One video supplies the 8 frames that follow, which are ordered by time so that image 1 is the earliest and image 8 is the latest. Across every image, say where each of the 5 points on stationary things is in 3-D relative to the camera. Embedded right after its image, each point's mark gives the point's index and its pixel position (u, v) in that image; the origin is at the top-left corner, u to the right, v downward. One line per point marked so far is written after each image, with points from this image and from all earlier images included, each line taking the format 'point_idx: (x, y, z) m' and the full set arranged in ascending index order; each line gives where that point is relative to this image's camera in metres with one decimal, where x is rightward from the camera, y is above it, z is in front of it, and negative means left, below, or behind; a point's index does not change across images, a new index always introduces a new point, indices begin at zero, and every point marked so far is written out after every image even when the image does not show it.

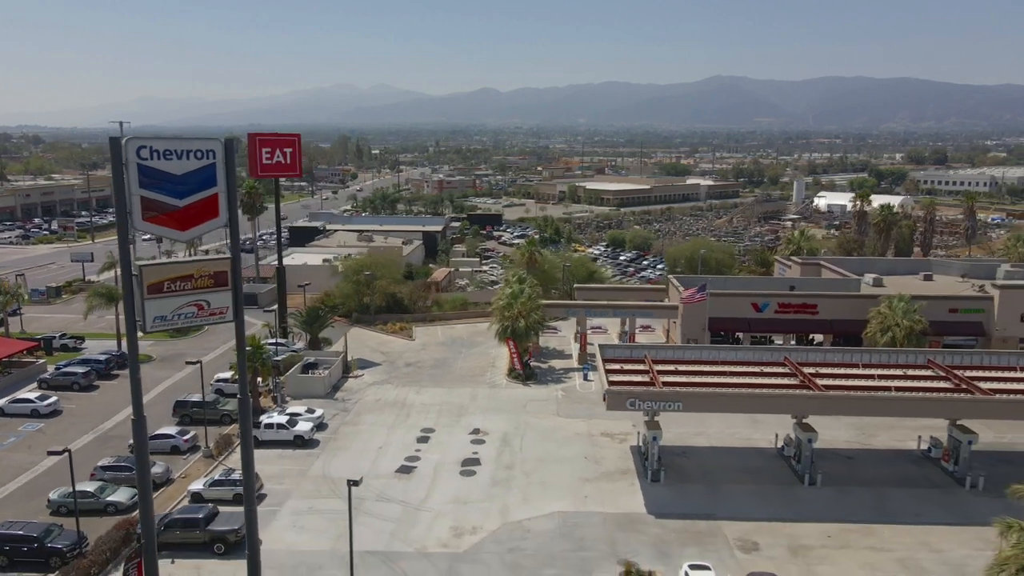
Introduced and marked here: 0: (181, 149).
0: (-7.5, +3.1, +16.3) m
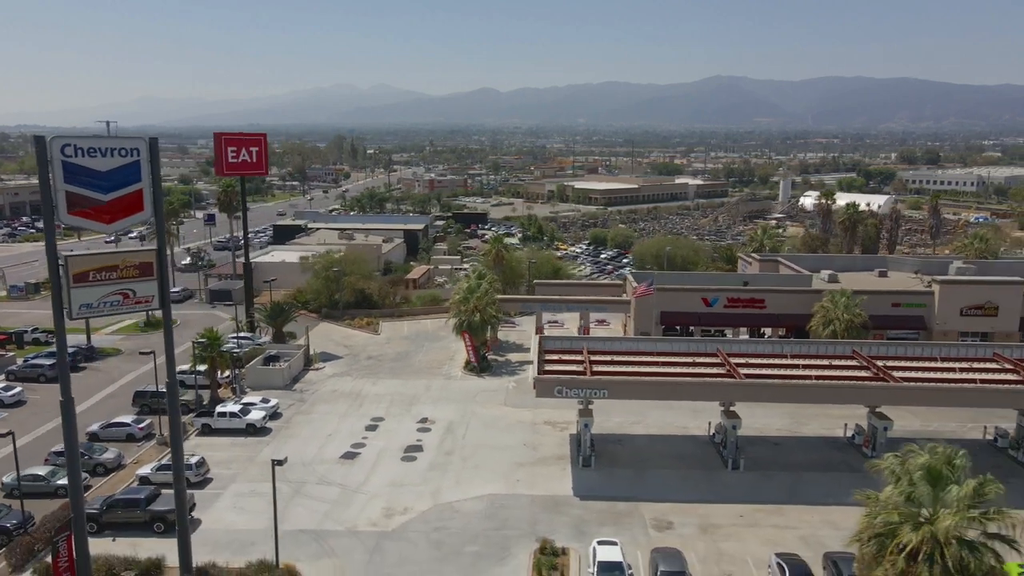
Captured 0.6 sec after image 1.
0: (-9.8, +3.4, +17.5) m
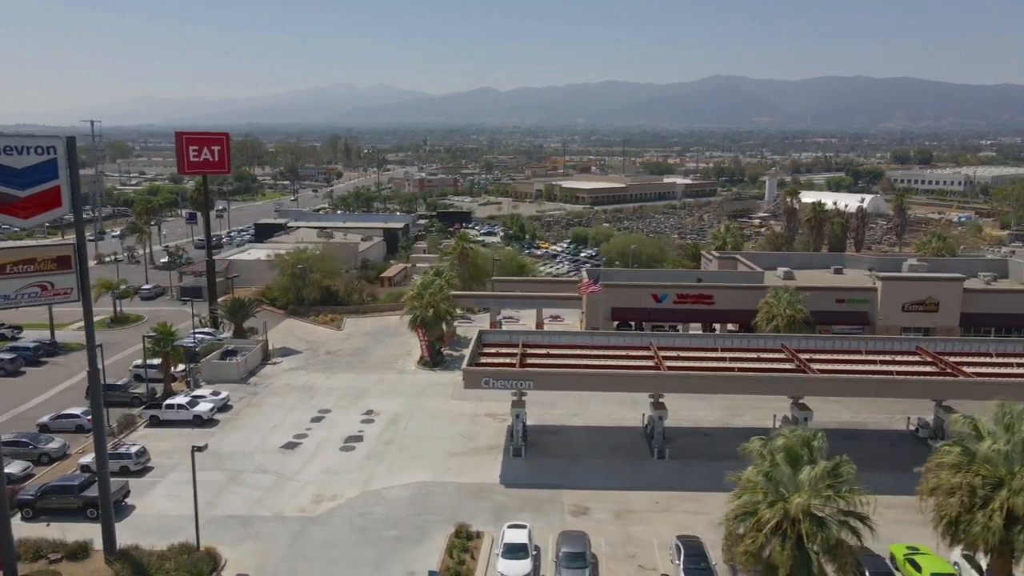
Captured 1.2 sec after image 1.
0: (-12.4, +3.6, +18.3) m
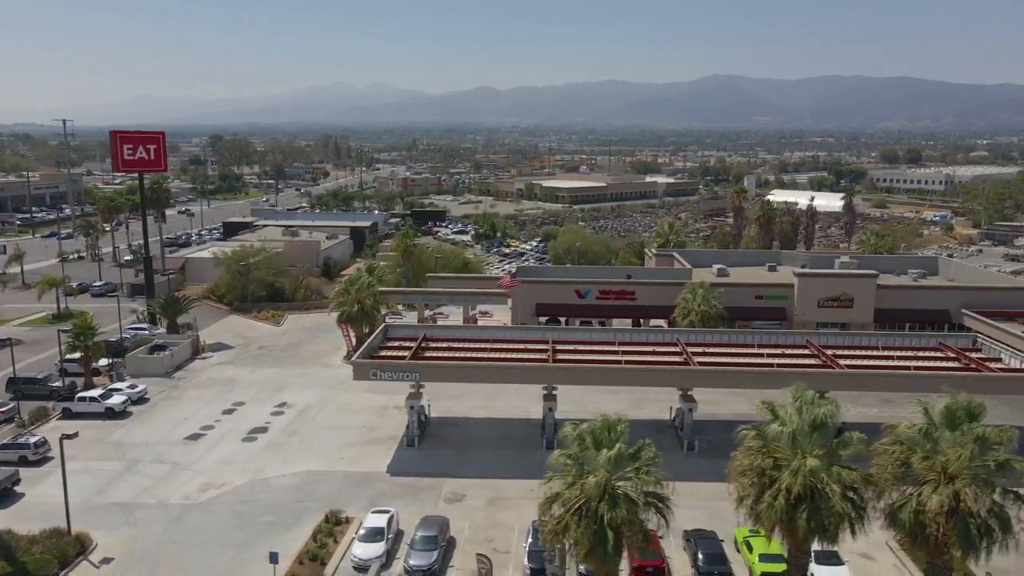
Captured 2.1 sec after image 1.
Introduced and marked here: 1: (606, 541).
0: (-16.6, +3.8, +19.1) m
1: (+2.1, -5.6, +16.2) m
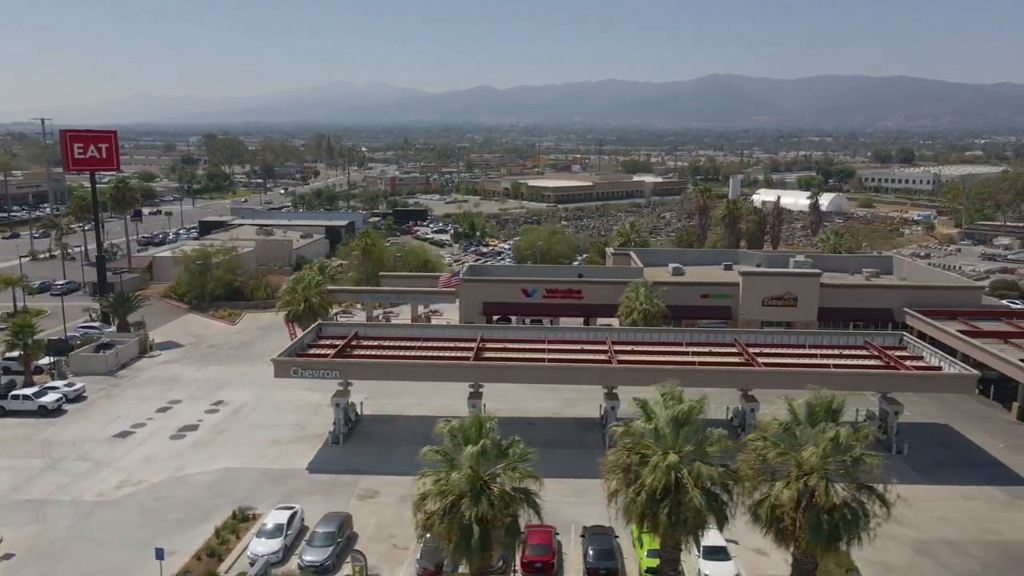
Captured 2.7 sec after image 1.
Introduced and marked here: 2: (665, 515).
0: (-19.7, +3.8, +19.2) m
1: (-0.9, -5.6, +16.3) m
2: (+3.4, -5.0, +16.1) m
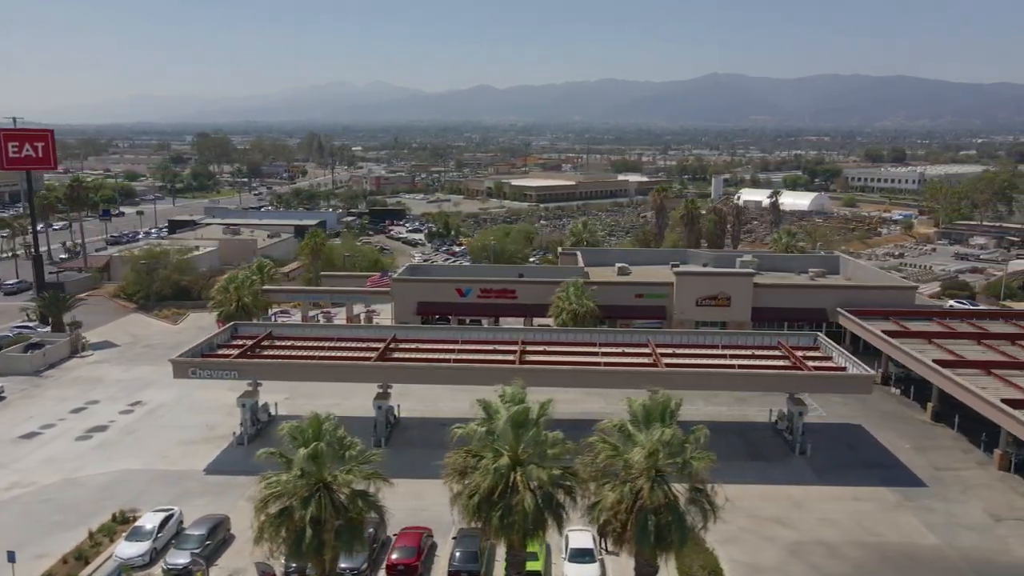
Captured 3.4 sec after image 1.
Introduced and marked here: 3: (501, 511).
0: (-23.4, +3.8, +18.9) m
1: (-4.7, -5.6, +16.2) m
2: (-0.4, -5.0, +15.9) m
3: (-0.3, -4.9, +15.9) m
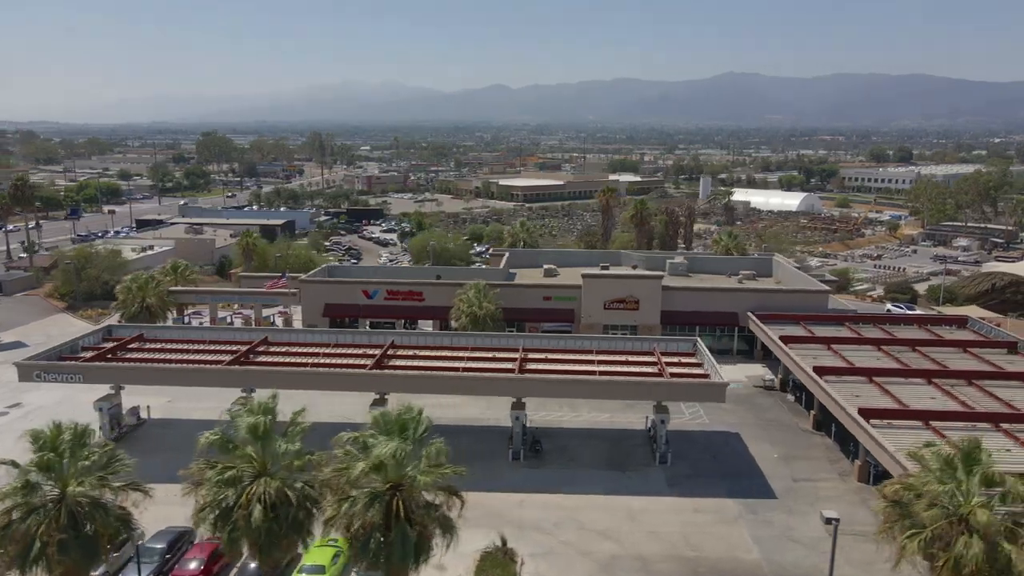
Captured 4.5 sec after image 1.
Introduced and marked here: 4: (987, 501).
0: (-29.0, +3.8, +18.7) m
1: (-10.4, -5.7, +15.6) m
2: (-6.1, -5.1, +15.3) m
3: (-6.0, -5.0, +15.3) m
4: (+9.0, -4.1, +13.8) m
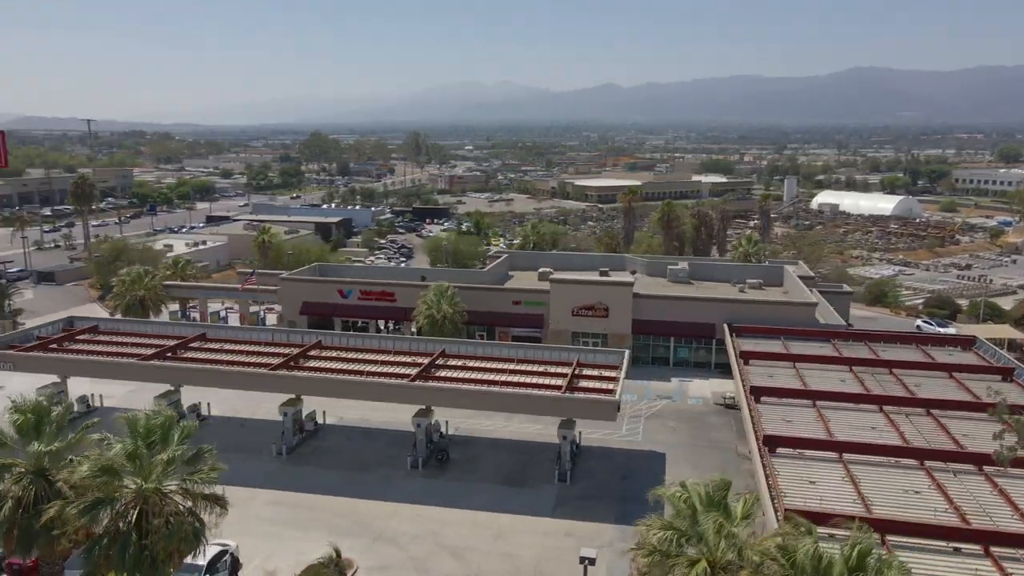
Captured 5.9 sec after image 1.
0: (-33.5, +4.4, +22.3) m
1: (-15.7, -5.6, +16.6) m
2: (-11.5, -5.1, +15.7) m
3: (-11.3, -5.0, +15.6) m
4: (+3.3, -4.4, +12.0) m
